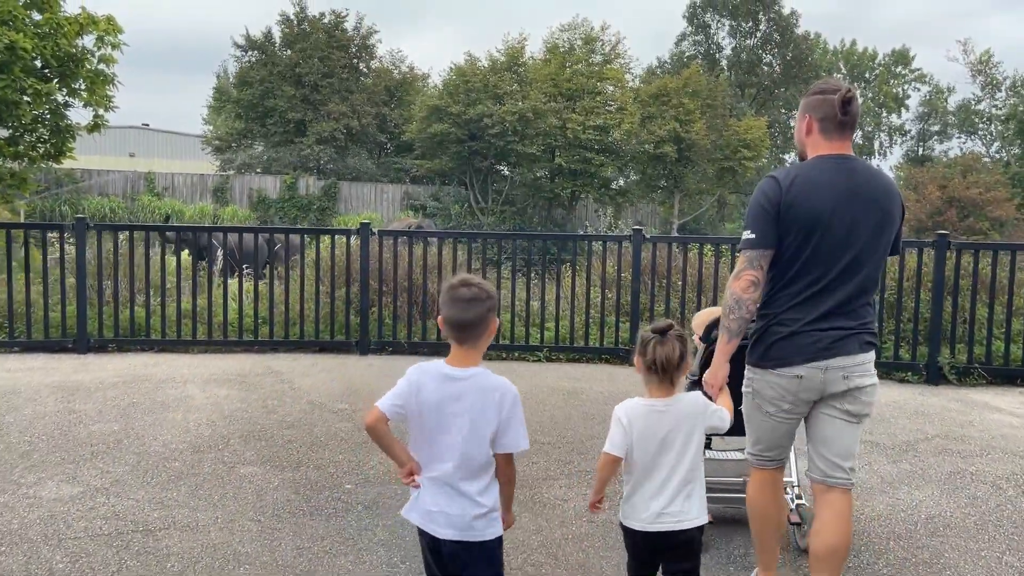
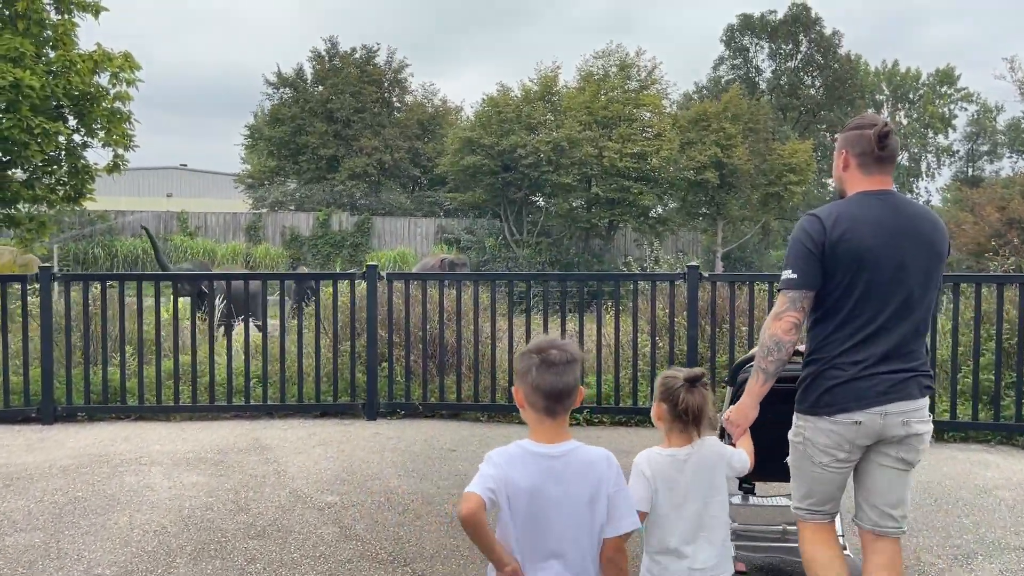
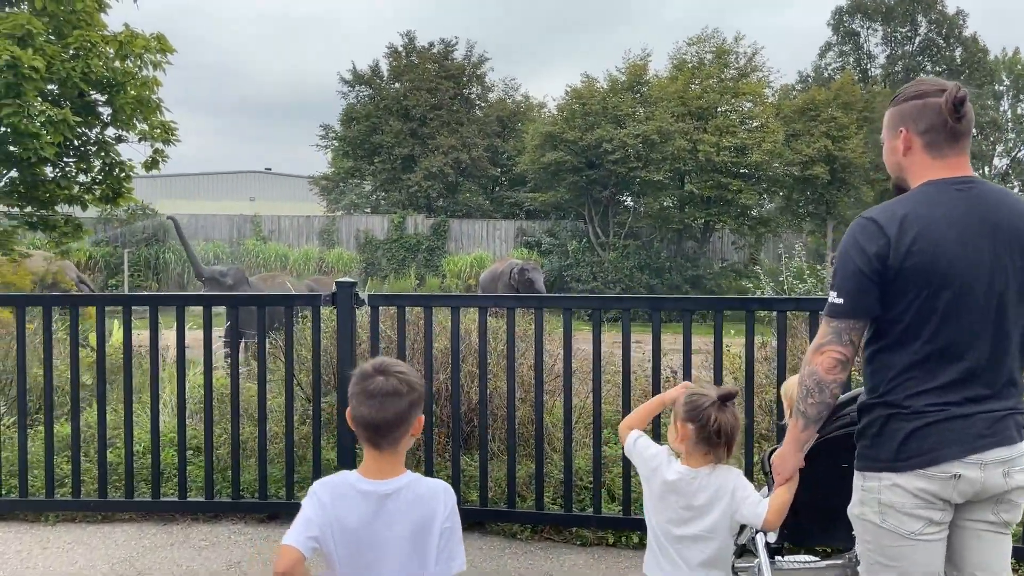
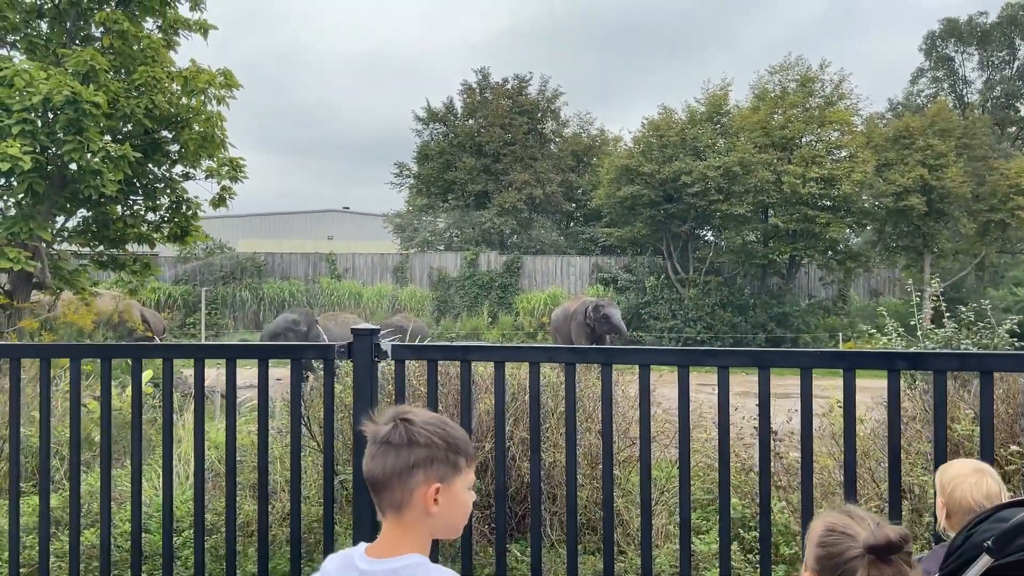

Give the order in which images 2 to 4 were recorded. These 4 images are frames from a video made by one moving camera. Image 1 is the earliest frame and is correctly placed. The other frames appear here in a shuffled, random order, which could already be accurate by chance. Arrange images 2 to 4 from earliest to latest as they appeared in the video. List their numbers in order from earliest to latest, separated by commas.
2, 3, 4
